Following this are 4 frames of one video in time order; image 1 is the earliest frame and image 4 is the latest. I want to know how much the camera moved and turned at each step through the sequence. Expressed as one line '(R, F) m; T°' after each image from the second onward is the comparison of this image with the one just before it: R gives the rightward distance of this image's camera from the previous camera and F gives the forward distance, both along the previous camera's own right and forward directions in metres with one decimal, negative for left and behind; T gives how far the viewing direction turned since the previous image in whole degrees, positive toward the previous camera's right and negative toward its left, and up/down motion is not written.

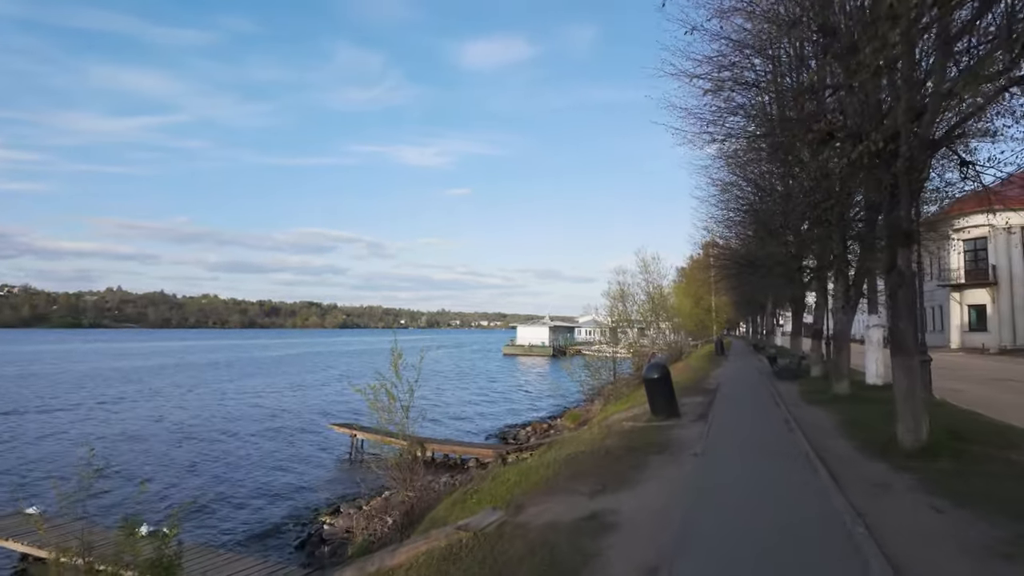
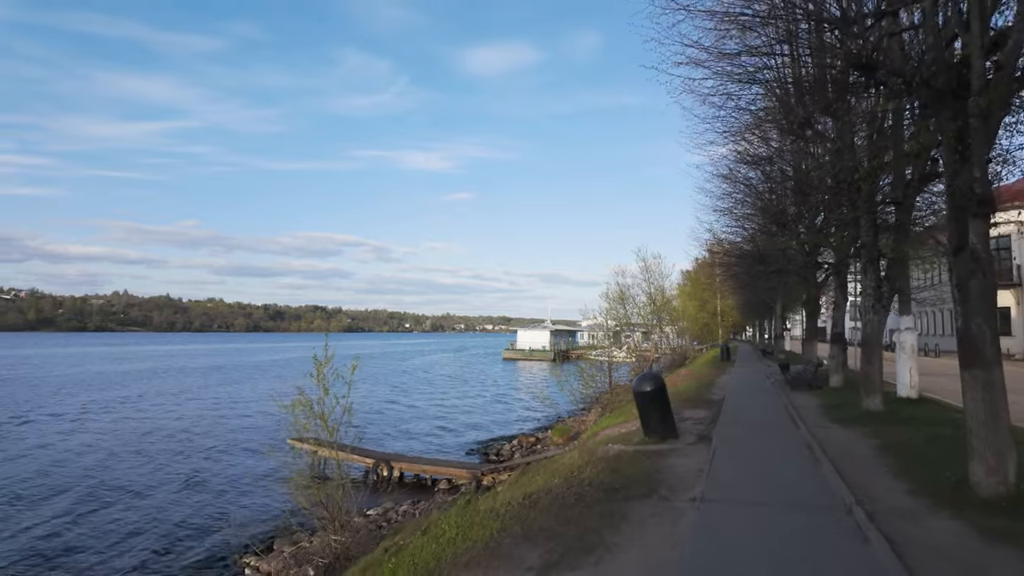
(+0.7, +2.7) m; 0°
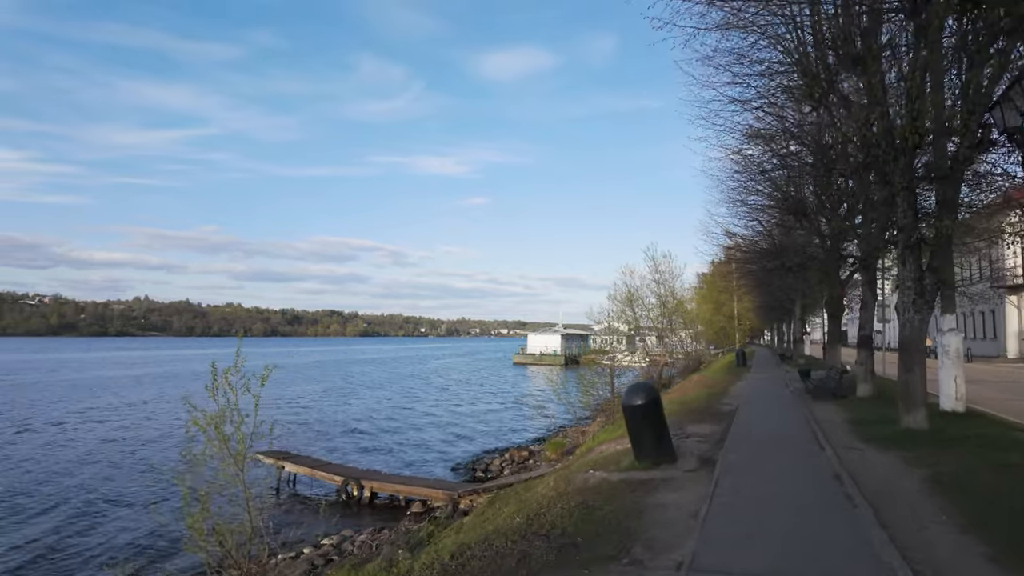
(+0.8, +2.3) m; -1°
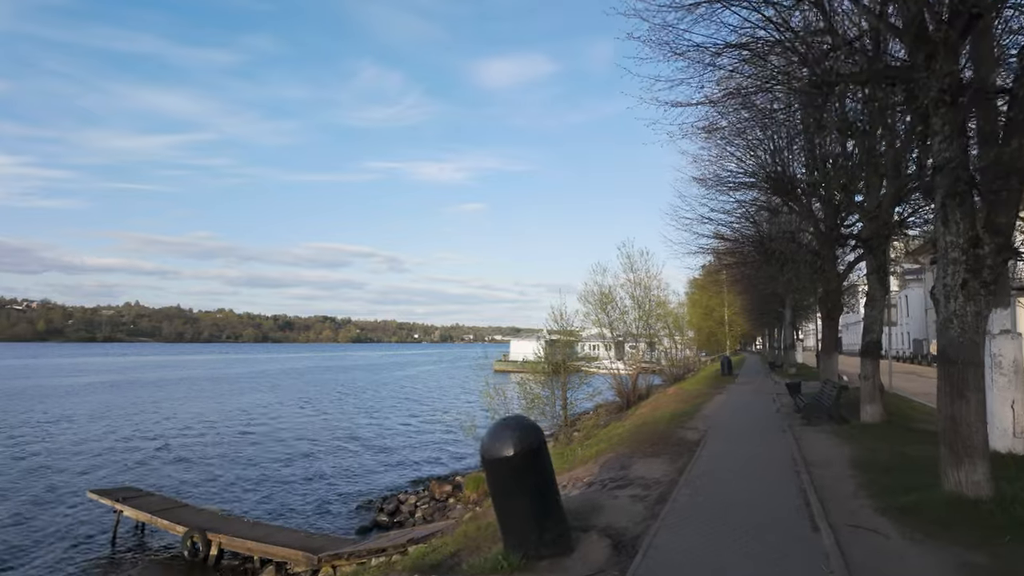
(+1.8, +4.4) m; 0°
